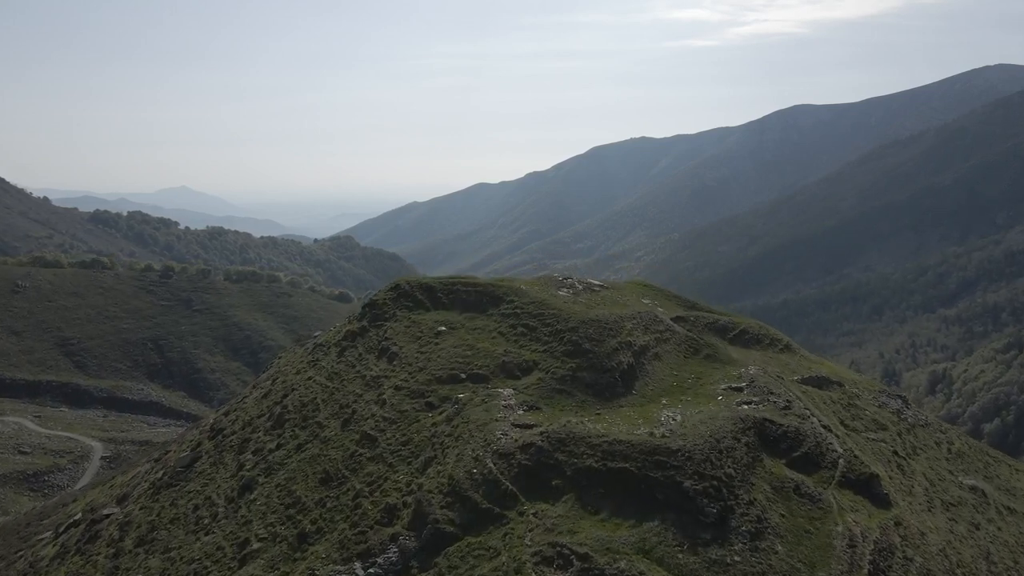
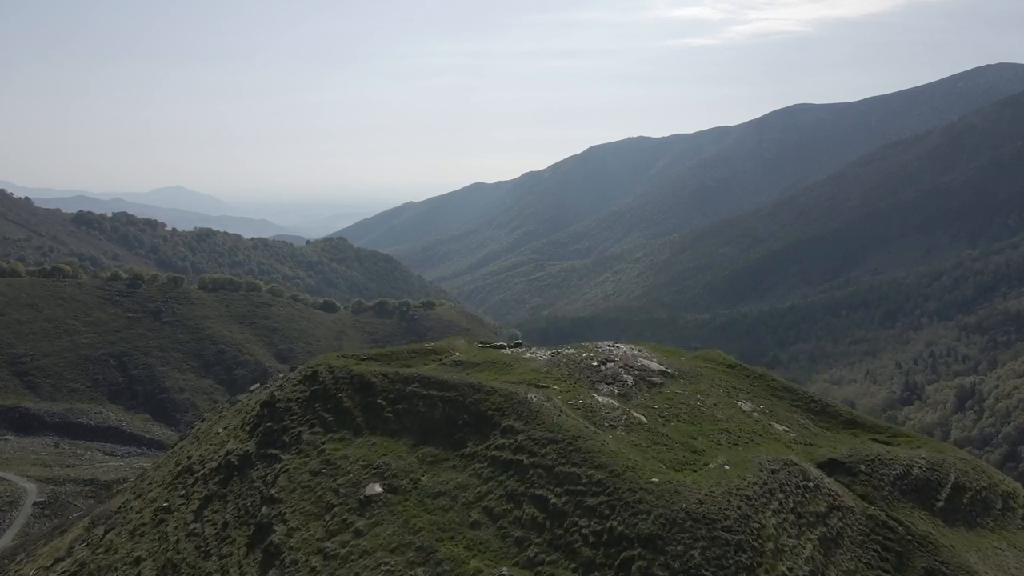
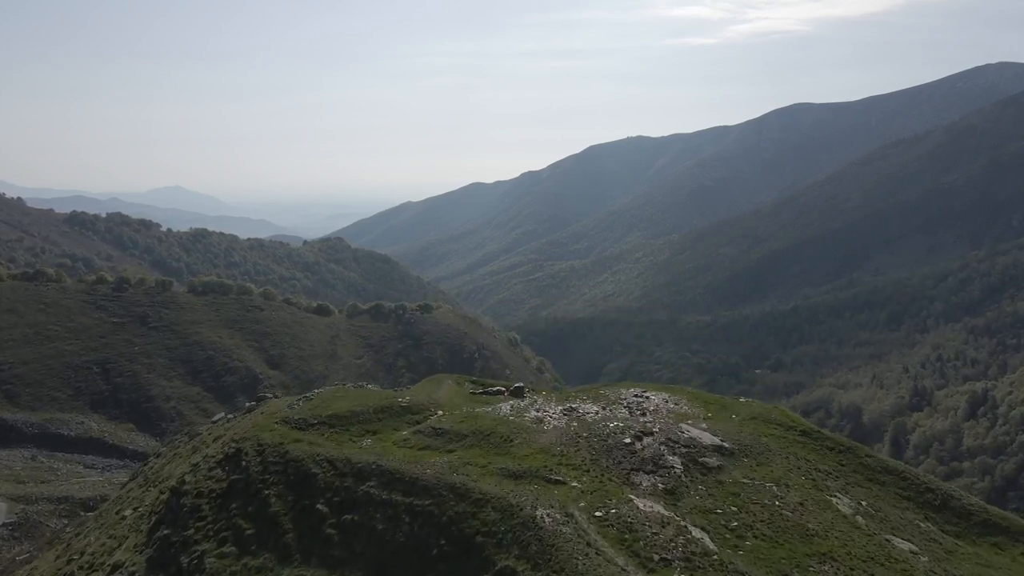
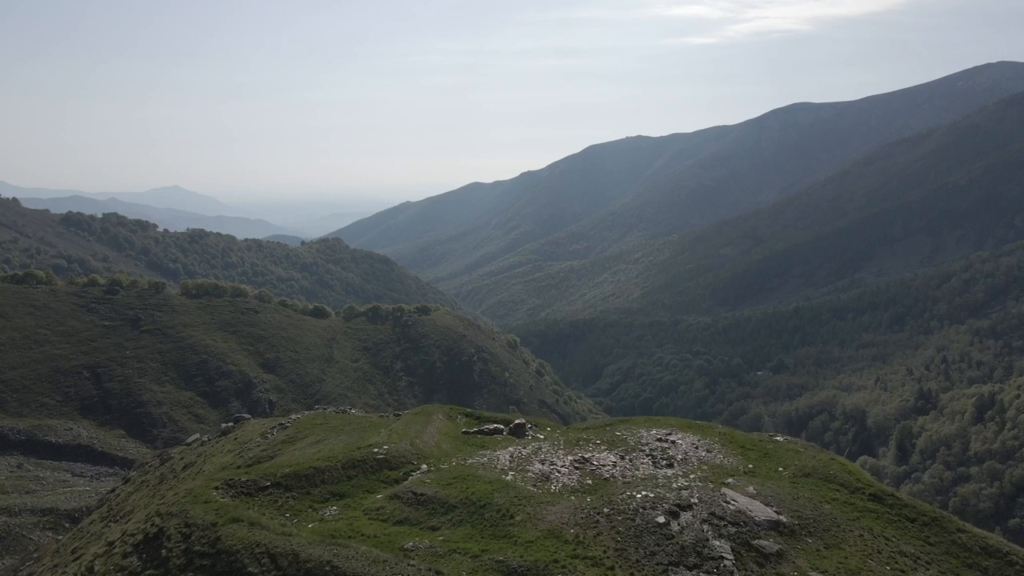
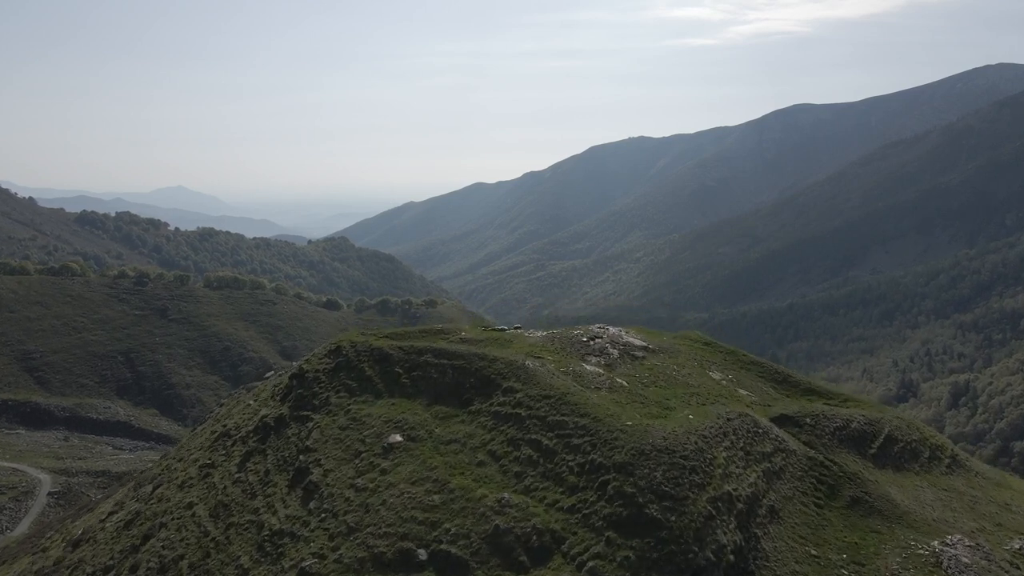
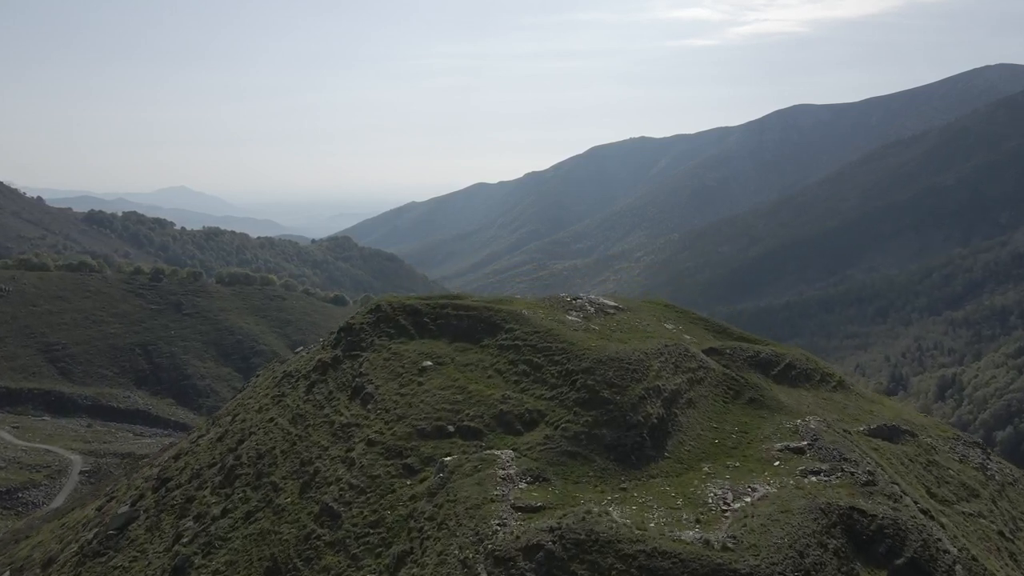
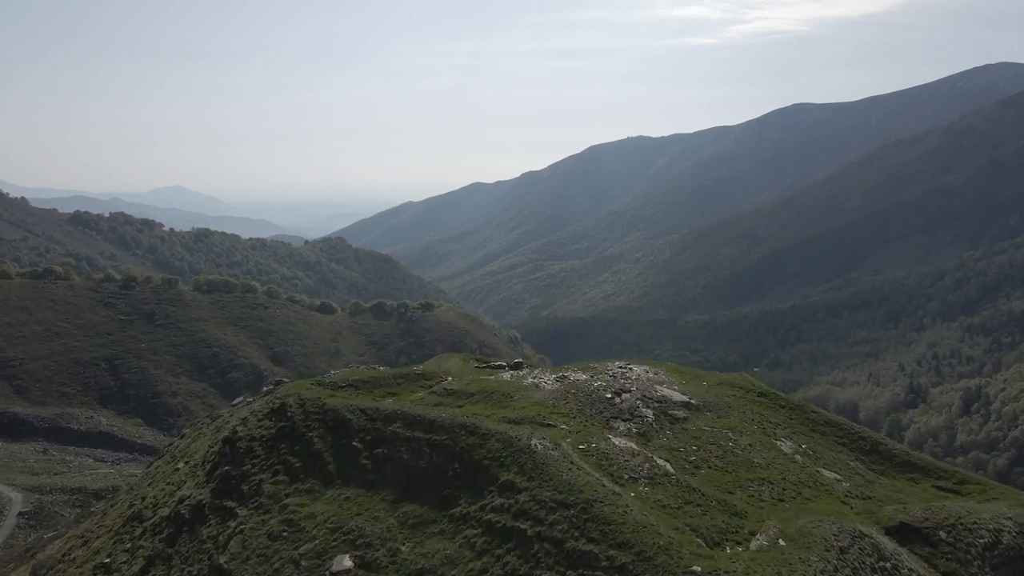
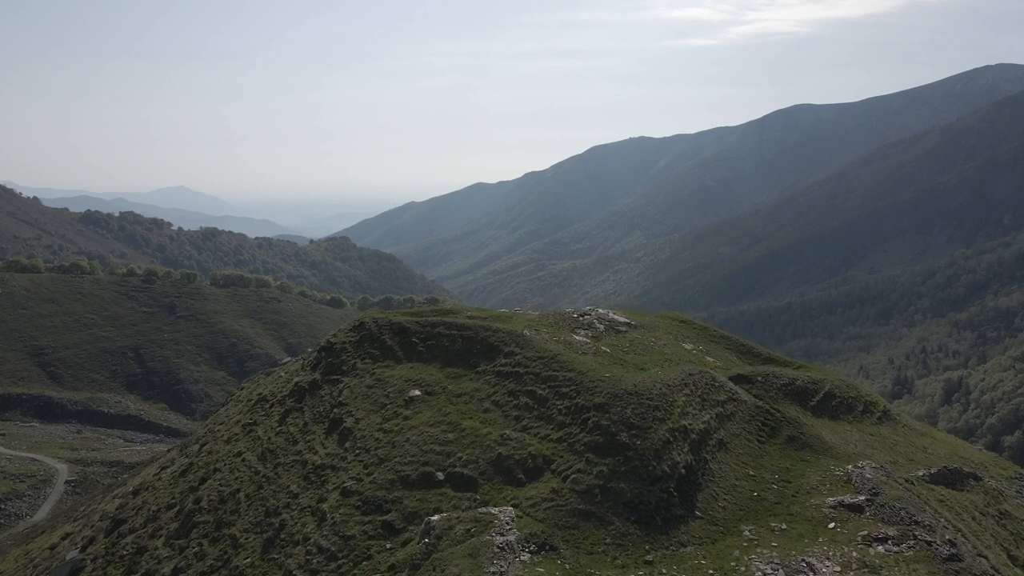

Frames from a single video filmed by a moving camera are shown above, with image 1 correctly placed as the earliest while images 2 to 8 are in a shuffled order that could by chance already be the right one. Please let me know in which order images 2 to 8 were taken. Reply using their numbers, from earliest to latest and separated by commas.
6, 8, 5, 2, 7, 3, 4
